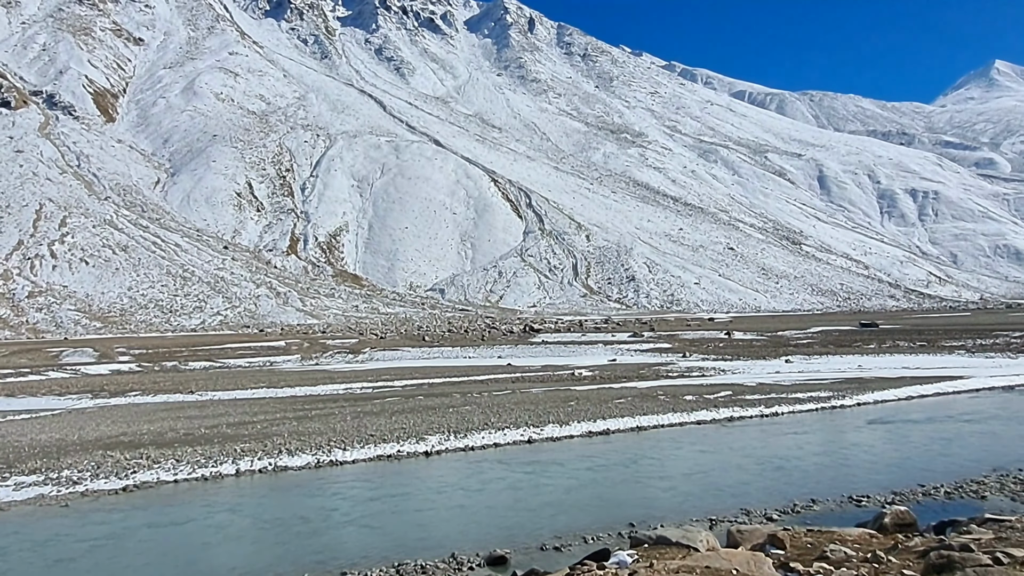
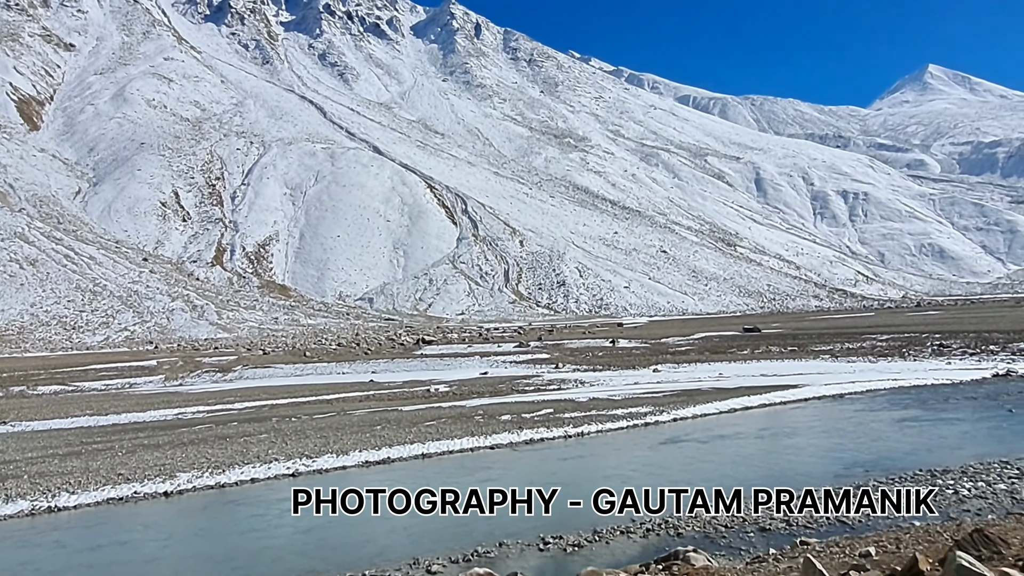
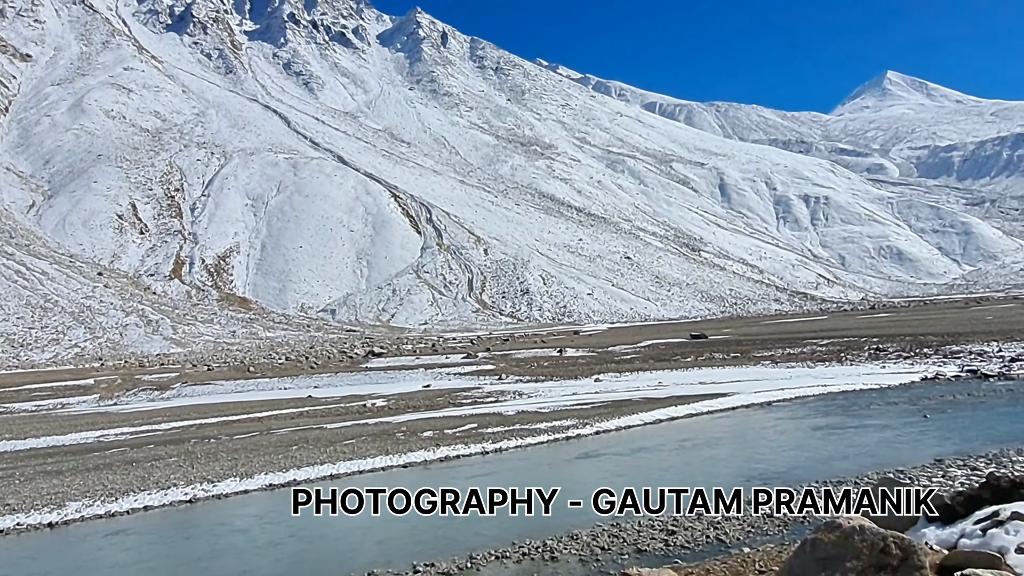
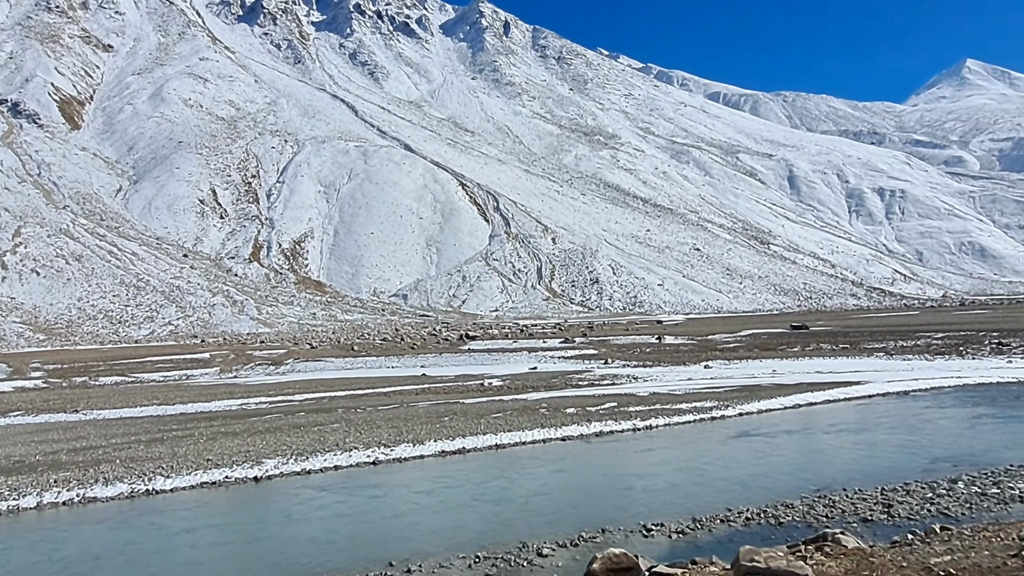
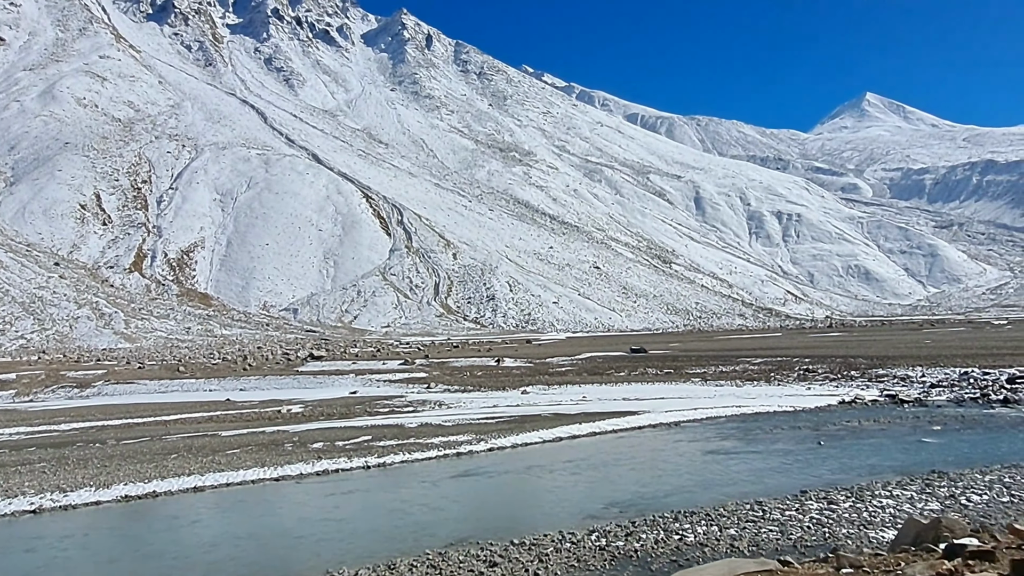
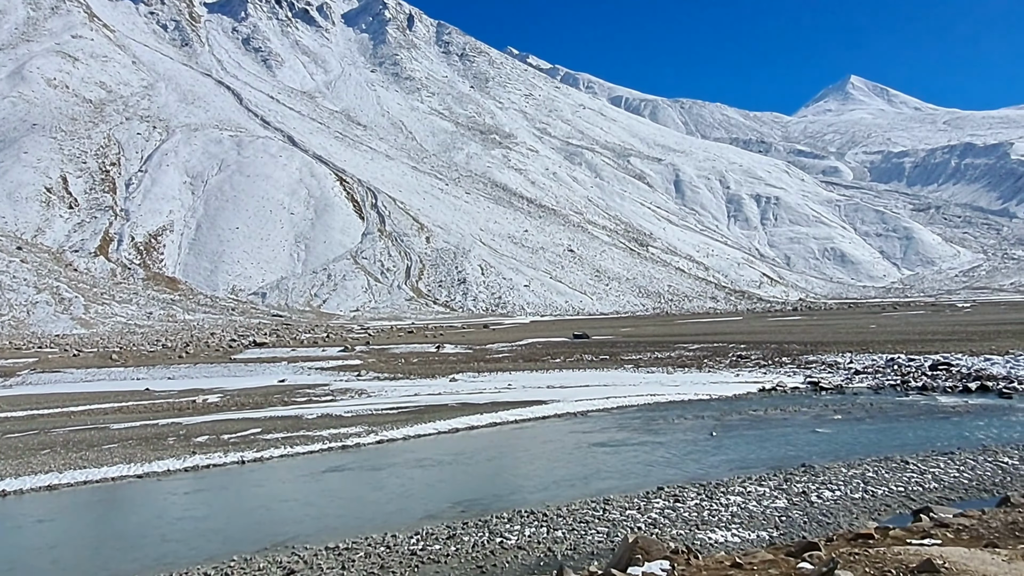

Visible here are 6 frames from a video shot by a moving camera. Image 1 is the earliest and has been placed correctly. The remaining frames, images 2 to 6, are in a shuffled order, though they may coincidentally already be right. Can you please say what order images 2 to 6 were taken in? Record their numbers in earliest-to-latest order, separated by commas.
4, 2, 3, 5, 6
